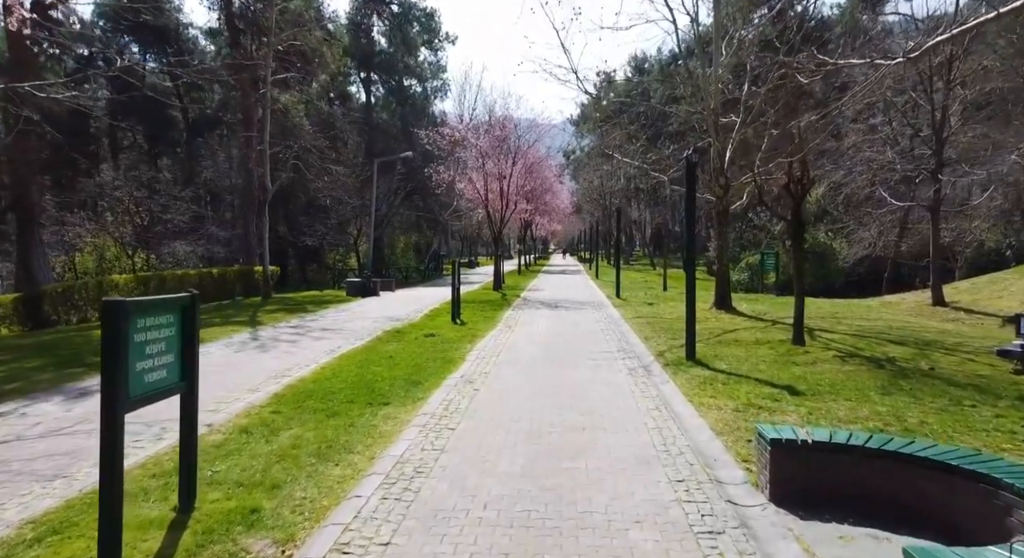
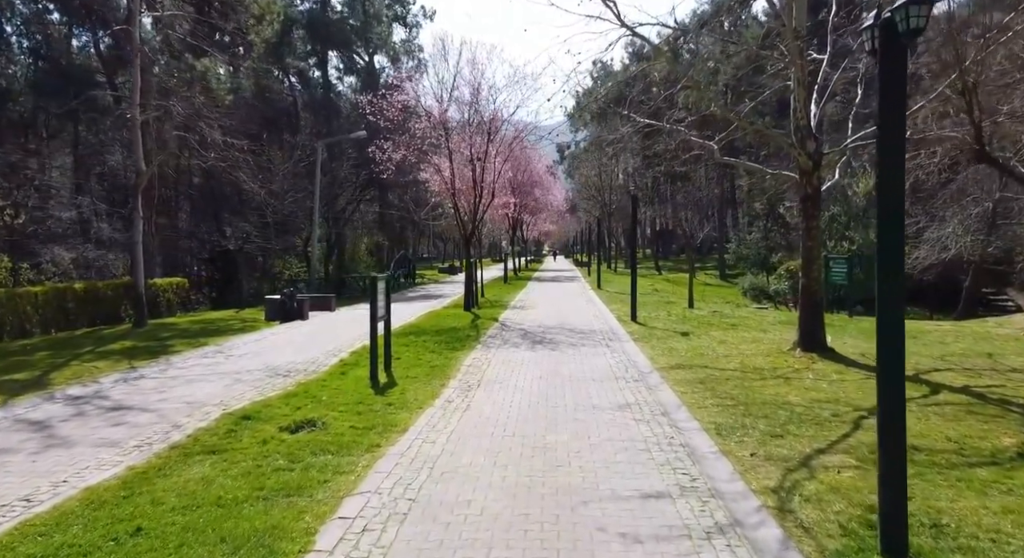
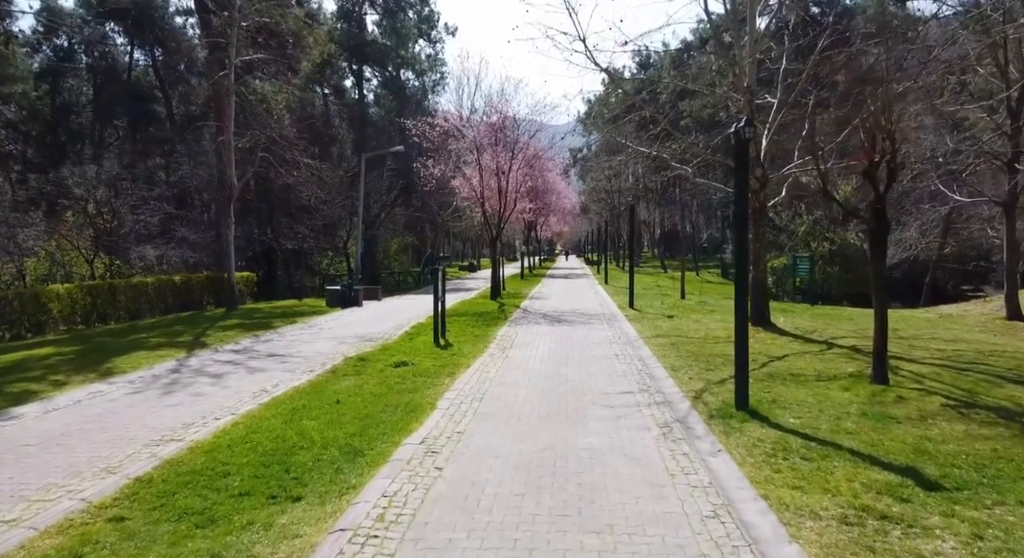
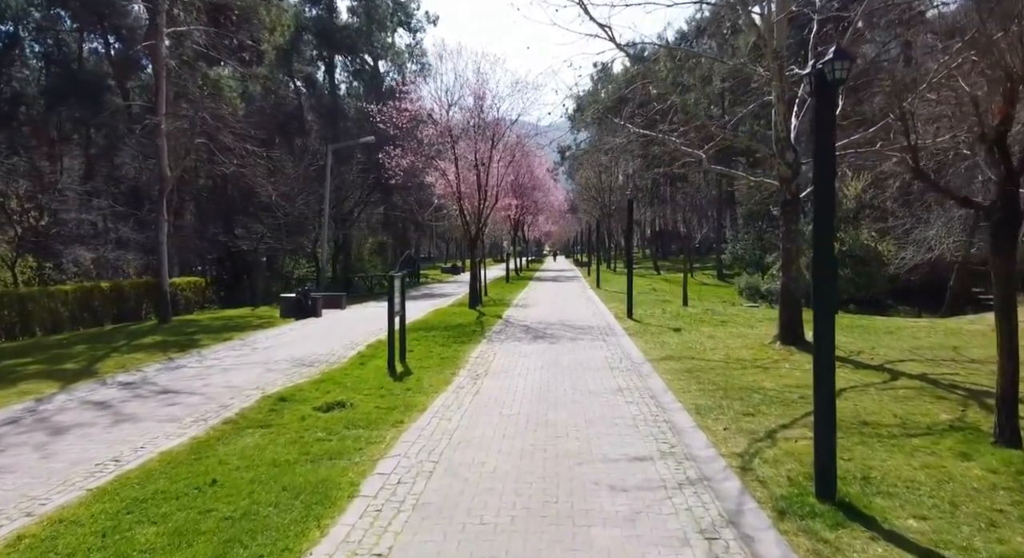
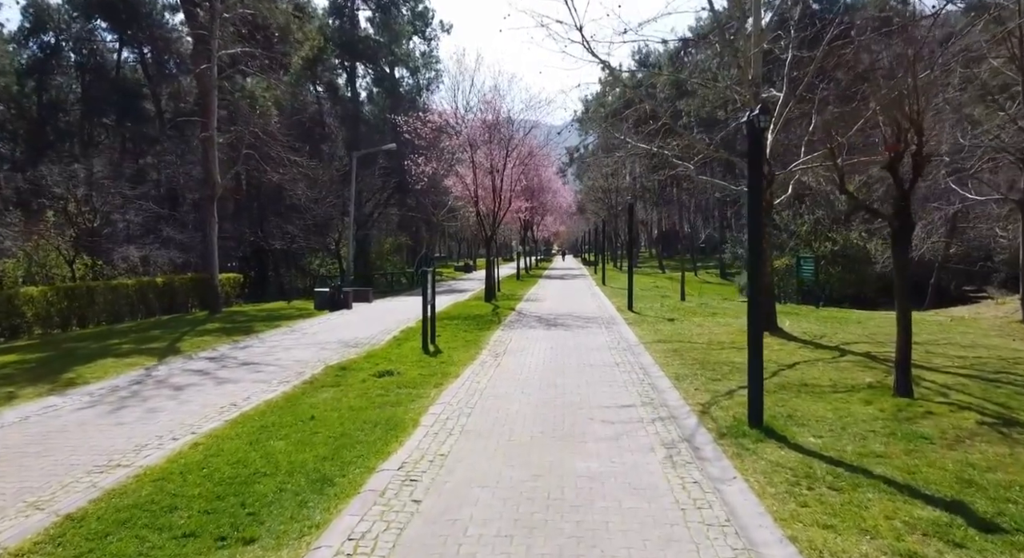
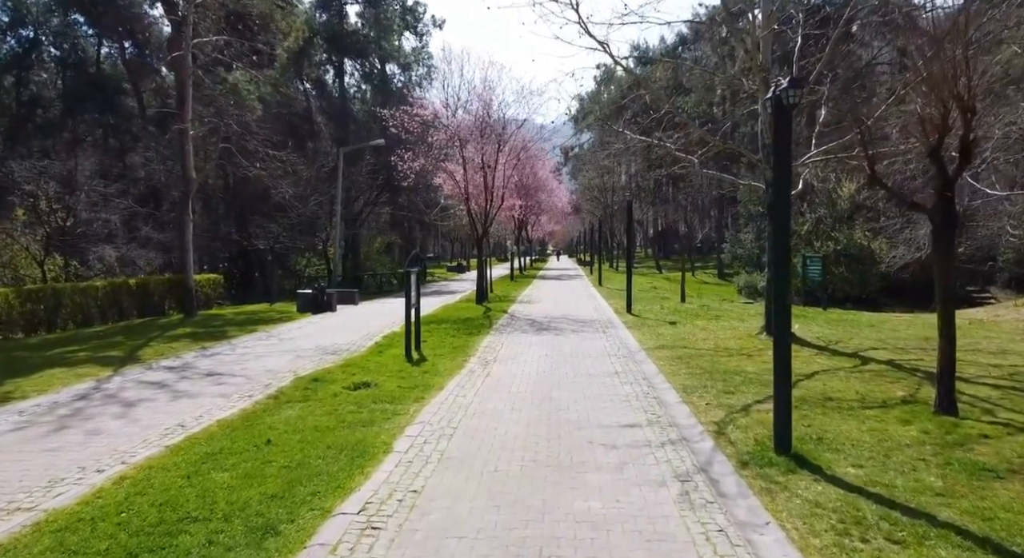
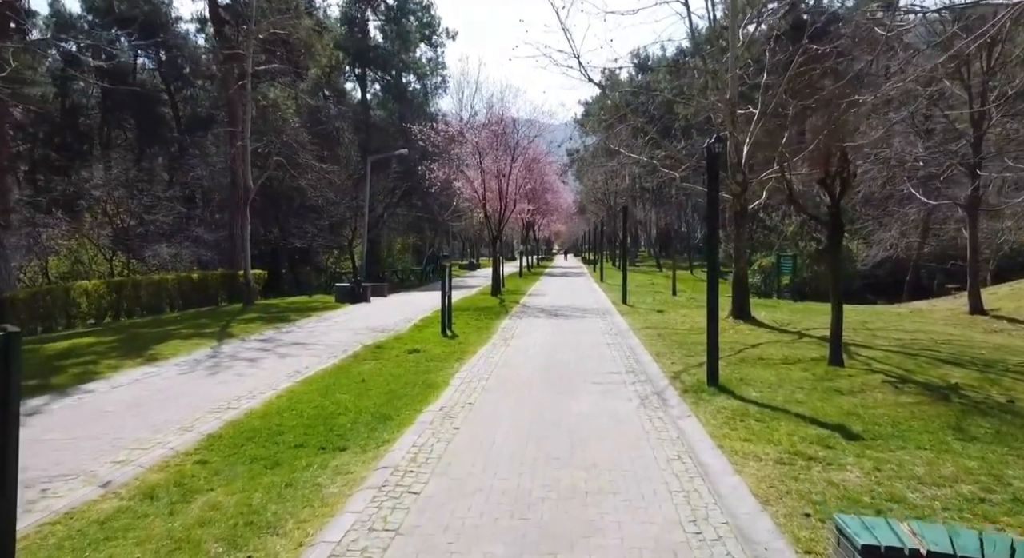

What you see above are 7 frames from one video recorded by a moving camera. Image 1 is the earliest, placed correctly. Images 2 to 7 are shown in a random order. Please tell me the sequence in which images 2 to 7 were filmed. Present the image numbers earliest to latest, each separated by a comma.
7, 3, 5, 6, 4, 2
